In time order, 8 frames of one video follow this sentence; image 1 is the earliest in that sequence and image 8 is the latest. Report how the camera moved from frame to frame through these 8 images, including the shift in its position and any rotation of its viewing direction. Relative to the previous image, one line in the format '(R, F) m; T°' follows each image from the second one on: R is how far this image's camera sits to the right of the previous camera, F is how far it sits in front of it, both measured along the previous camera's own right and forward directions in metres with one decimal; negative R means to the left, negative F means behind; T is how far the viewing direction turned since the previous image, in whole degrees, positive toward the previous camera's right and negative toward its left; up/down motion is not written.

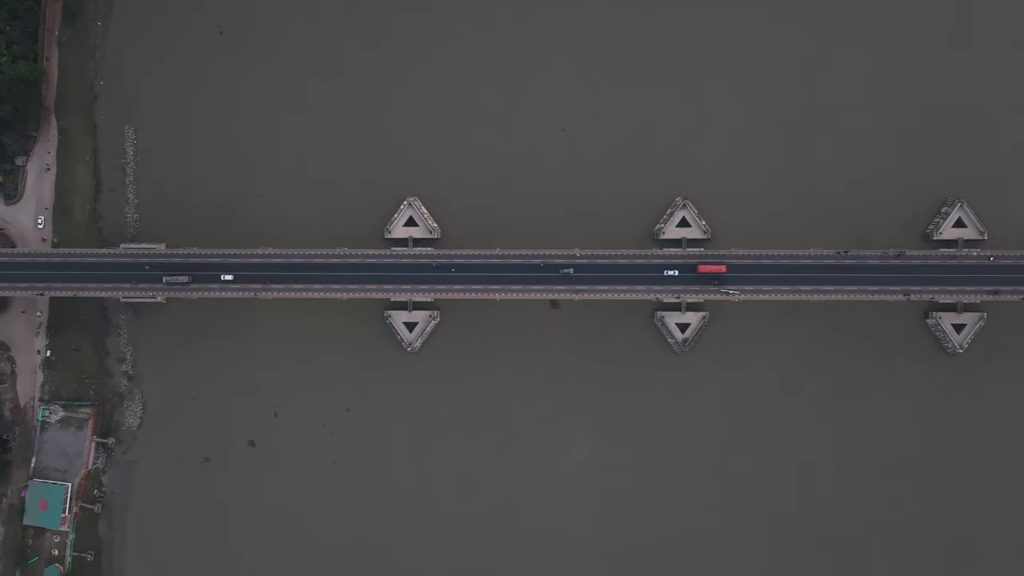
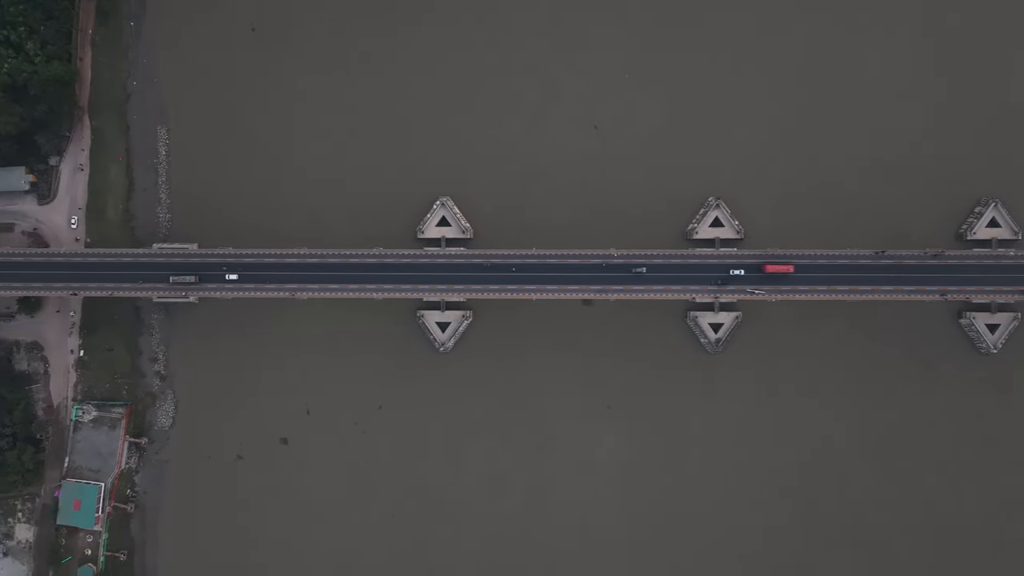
(-4.7, 0.0) m; 0°
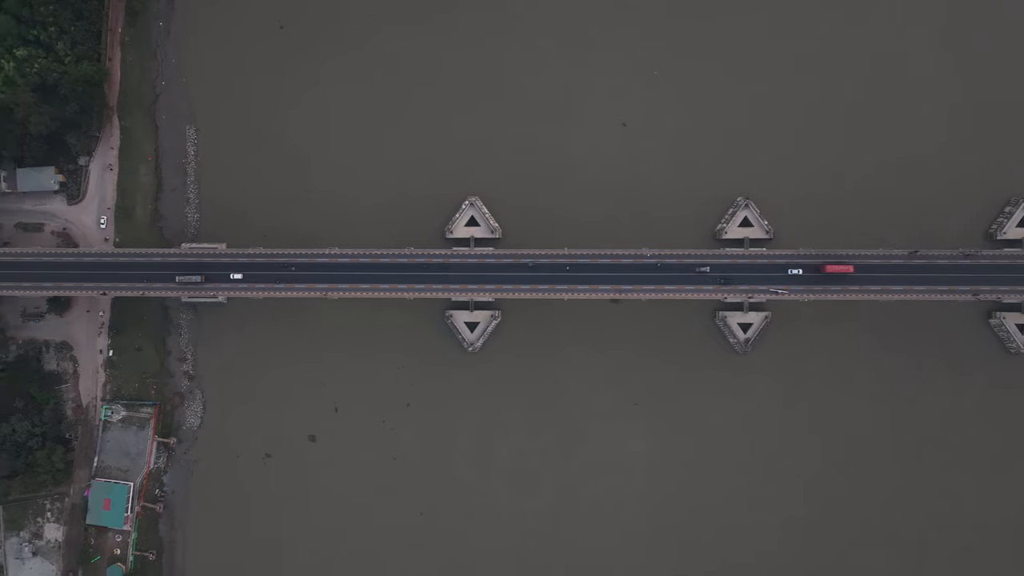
(-4.1, +0.1) m; 0°
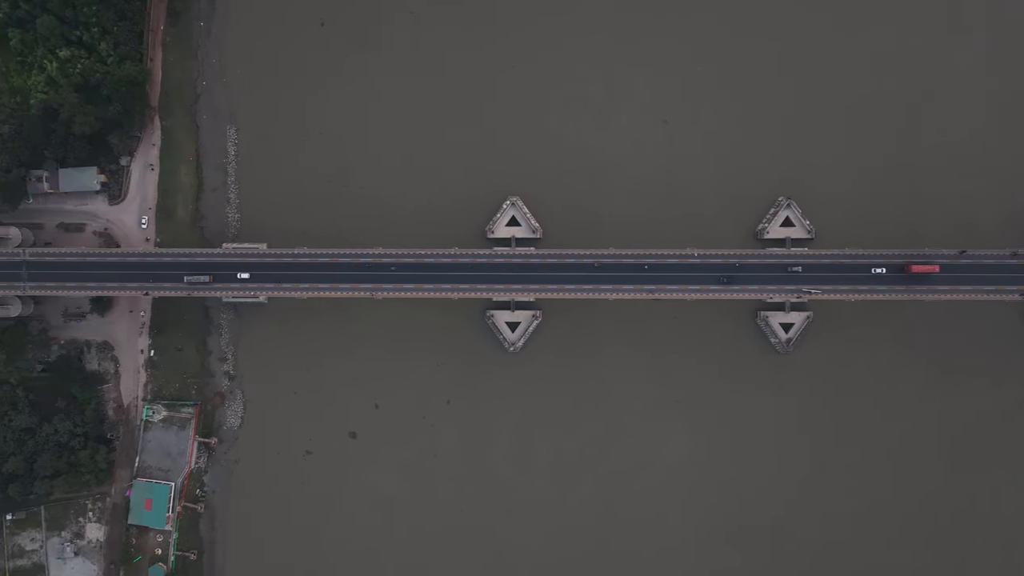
(-5.8, +0.1) m; 0°
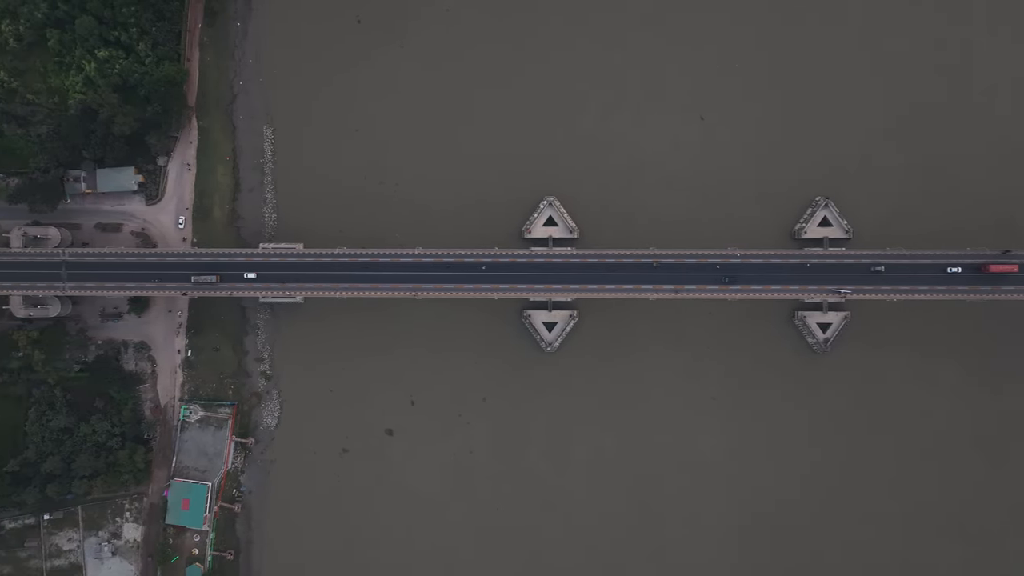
(-5.2, +0.1) m; 0°
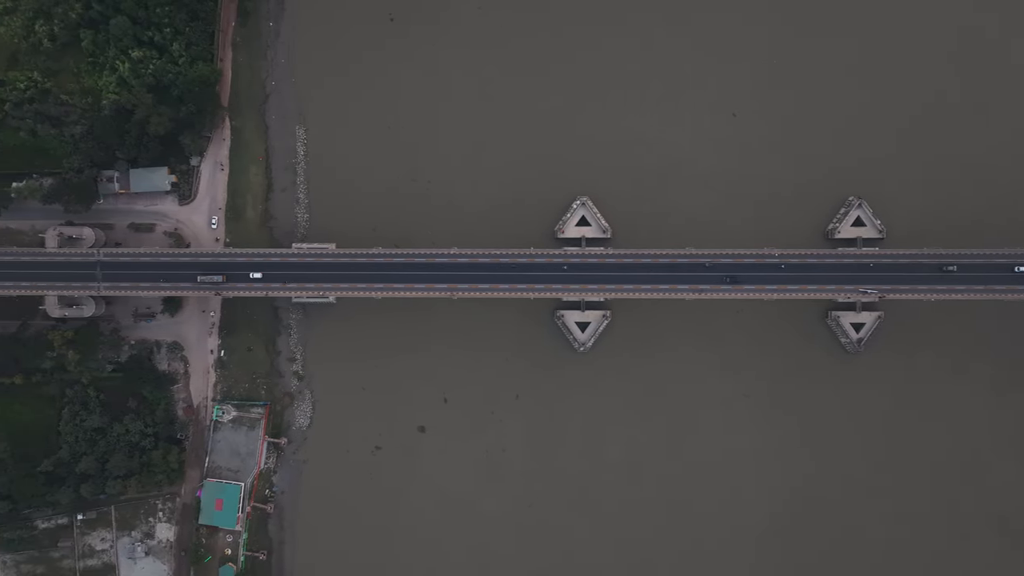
(-4.7, 0.0) m; 0°
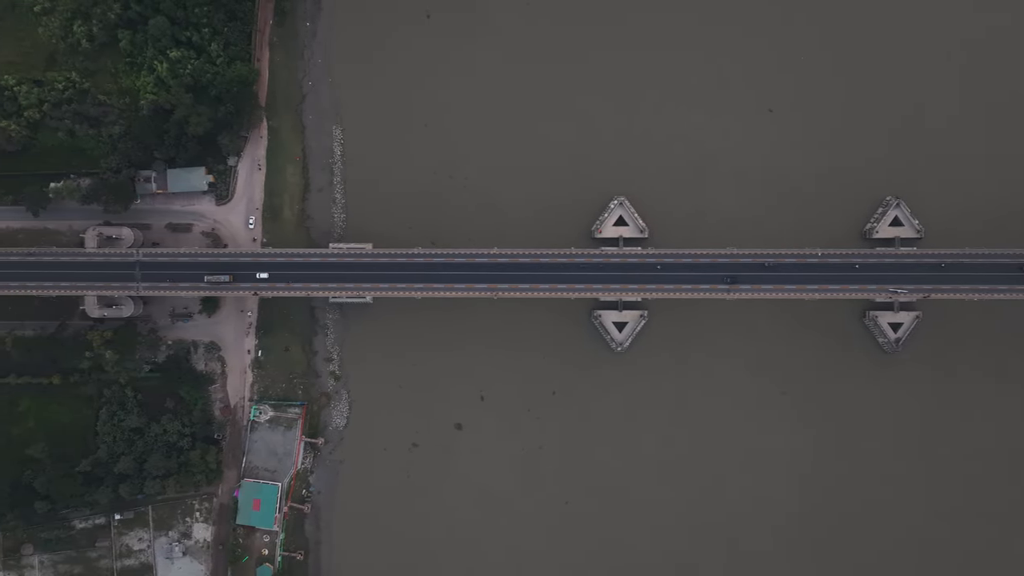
(-5.3, 0.0) m; 0°
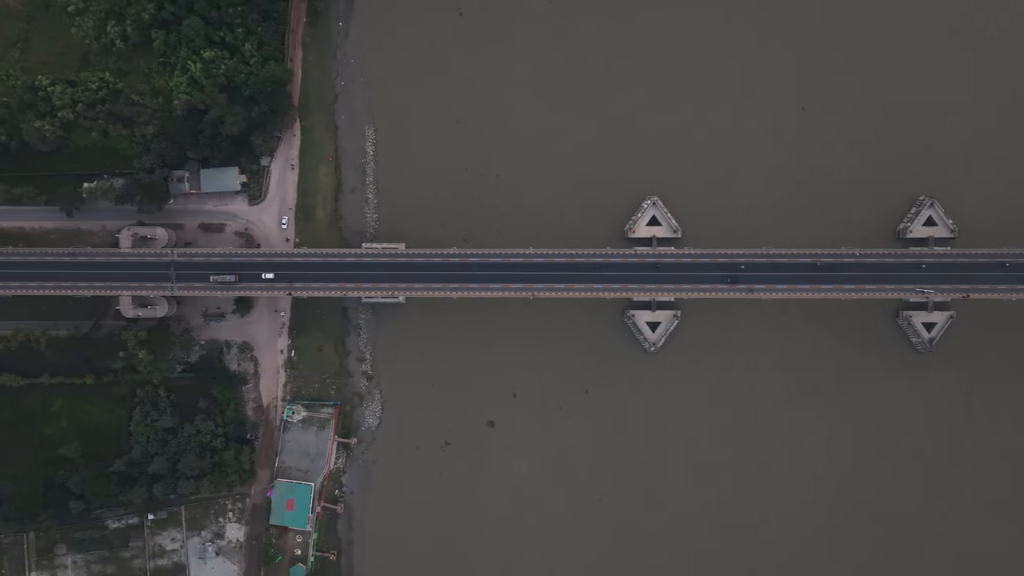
(-4.7, +0.1) m; 0°
